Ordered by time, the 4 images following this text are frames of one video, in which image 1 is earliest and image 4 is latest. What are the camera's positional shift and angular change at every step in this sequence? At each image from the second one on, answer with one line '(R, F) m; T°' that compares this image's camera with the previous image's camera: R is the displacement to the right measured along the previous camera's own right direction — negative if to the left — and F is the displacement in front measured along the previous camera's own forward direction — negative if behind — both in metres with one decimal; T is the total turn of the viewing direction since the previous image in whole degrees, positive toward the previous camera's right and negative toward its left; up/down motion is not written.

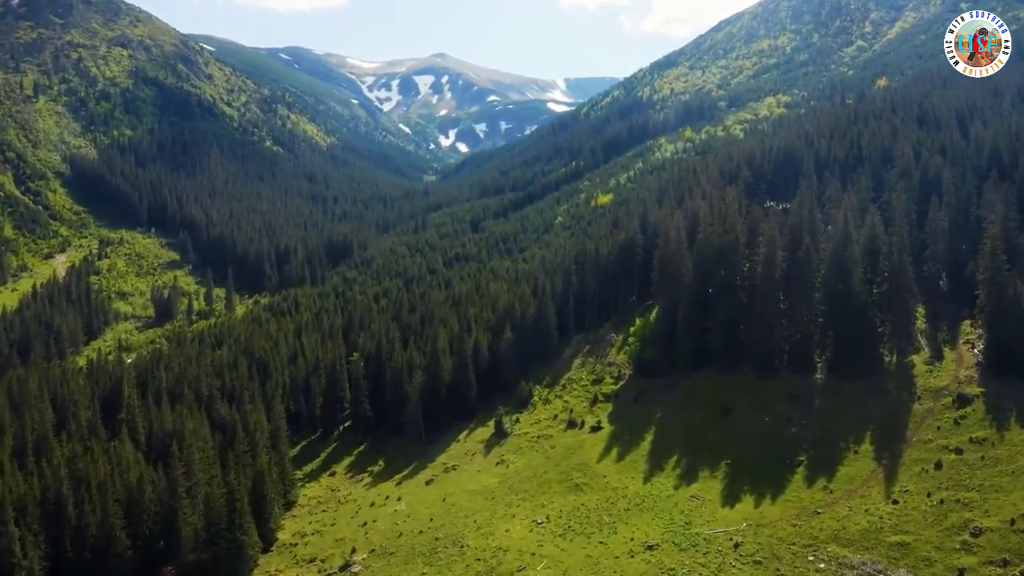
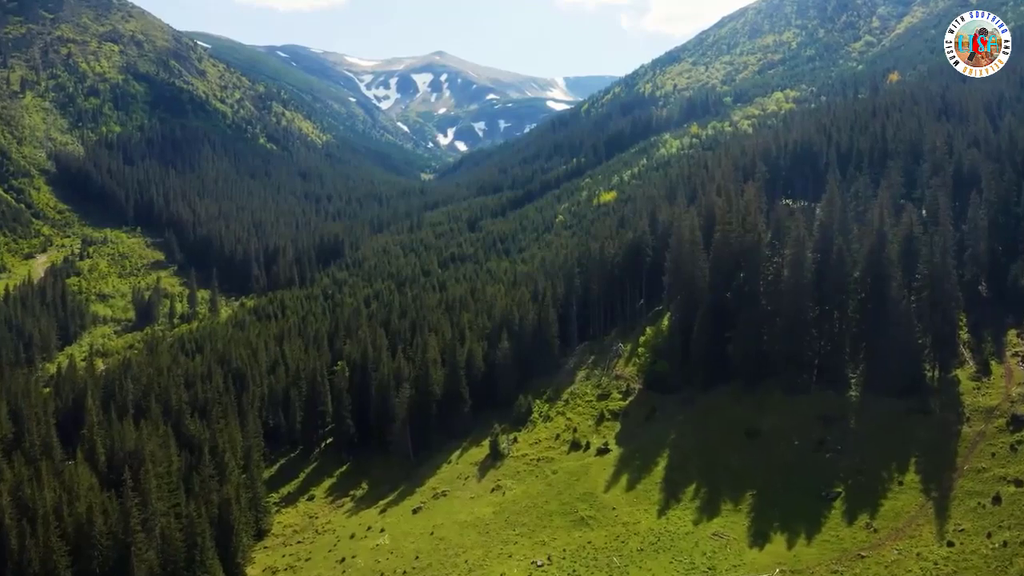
(+0.2, +9.1) m; 0°
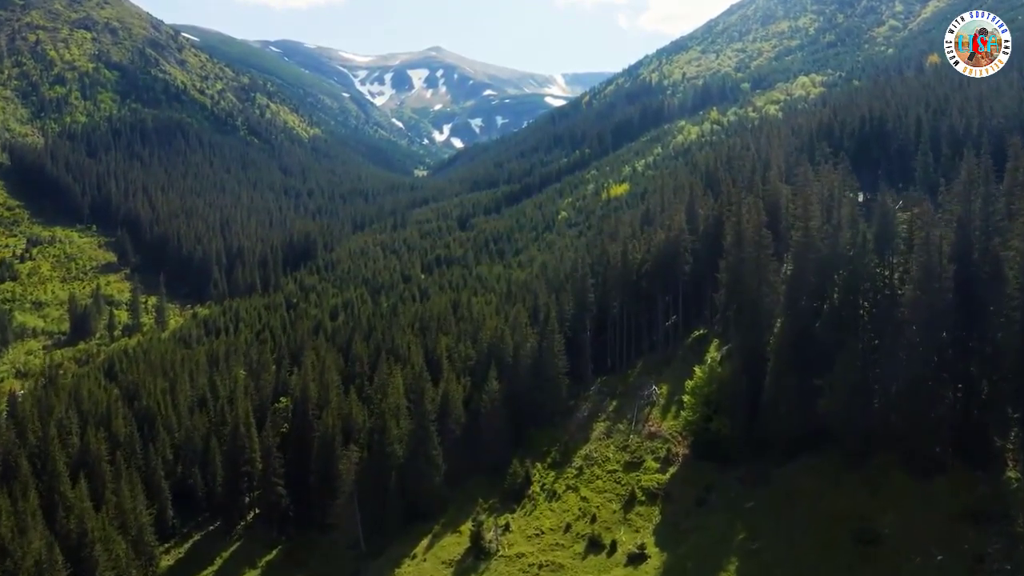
(+0.6, +25.2) m; 0°
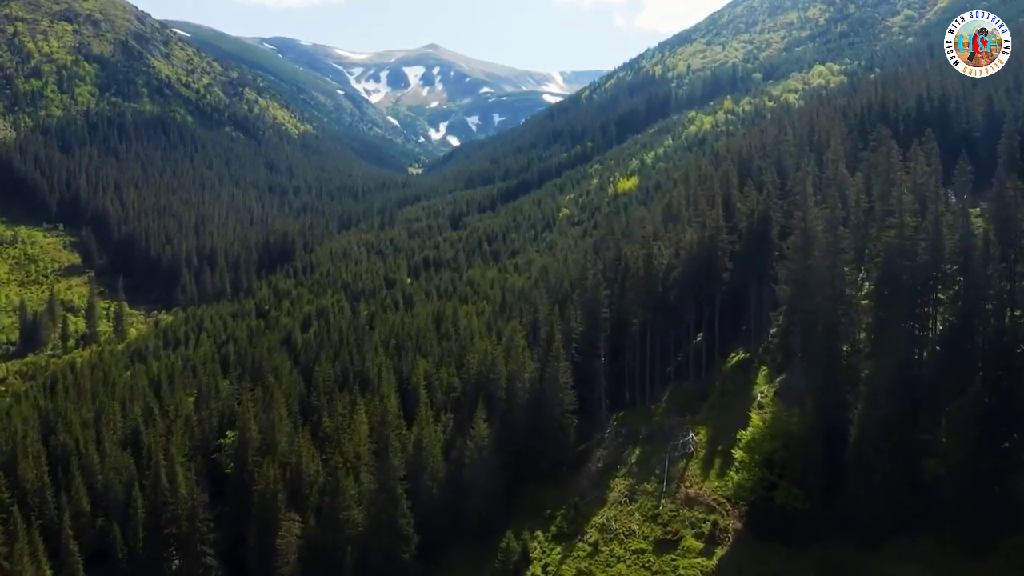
(+0.3, +15.0) m; 0°
